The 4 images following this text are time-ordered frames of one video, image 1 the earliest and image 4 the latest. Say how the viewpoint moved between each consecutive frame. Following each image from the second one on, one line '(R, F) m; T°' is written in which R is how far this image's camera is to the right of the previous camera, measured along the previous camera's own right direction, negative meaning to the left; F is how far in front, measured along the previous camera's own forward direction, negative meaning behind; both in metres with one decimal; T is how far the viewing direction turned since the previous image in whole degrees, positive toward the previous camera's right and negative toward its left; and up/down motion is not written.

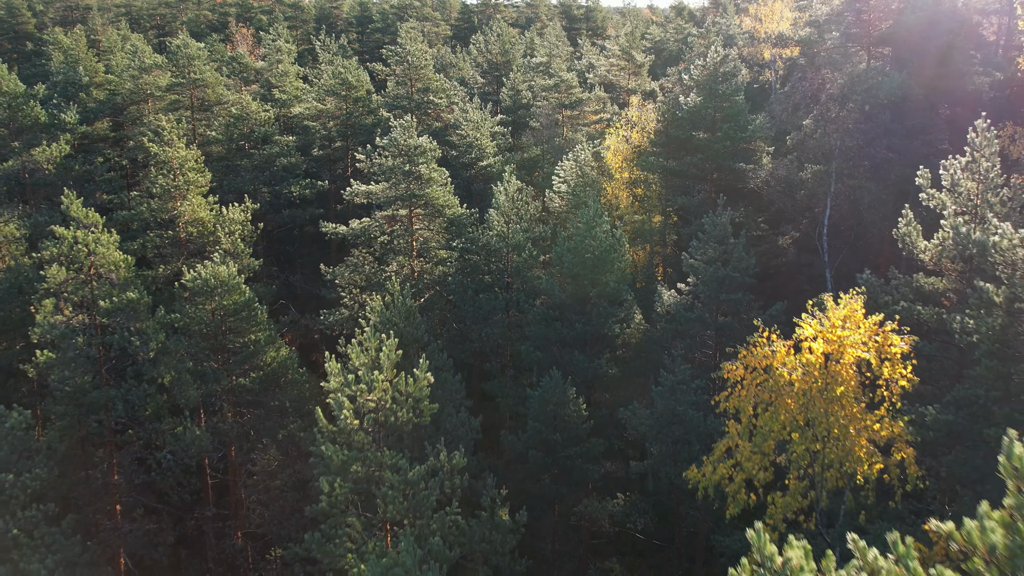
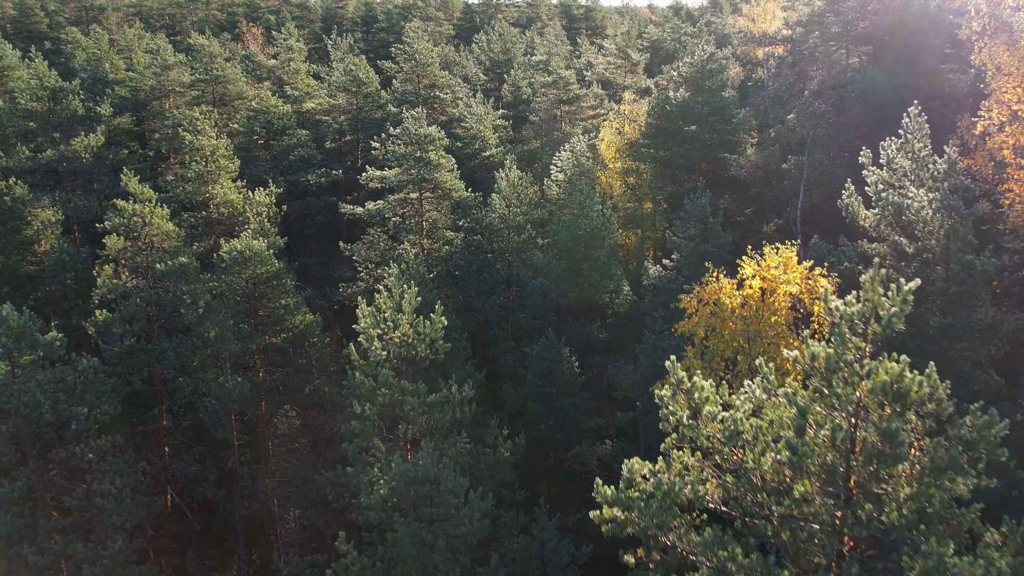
(0.0, -2.5) m; 0°
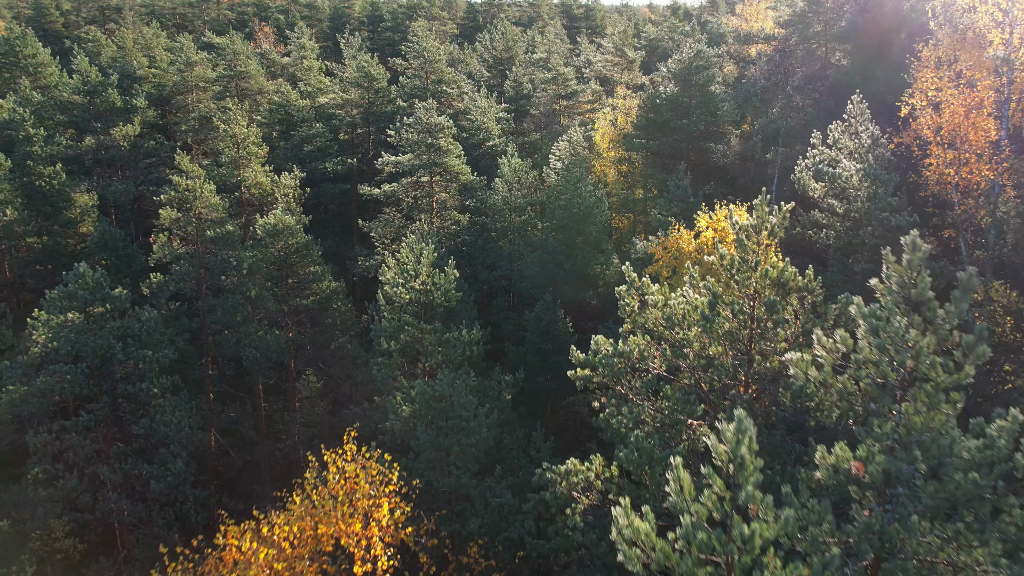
(0.0, -3.0) m; 0°
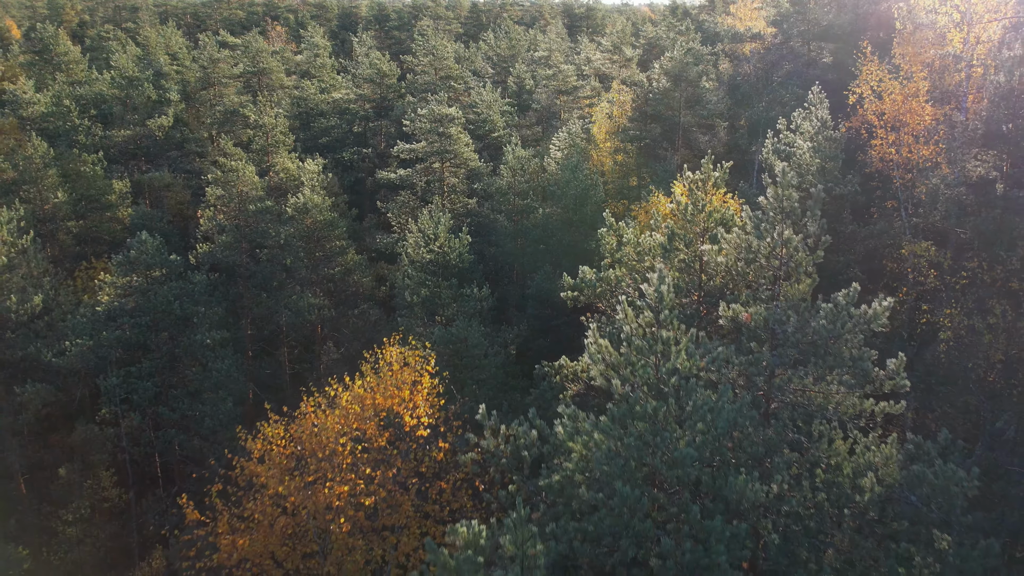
(-0.1, -3.1) m; 0°
